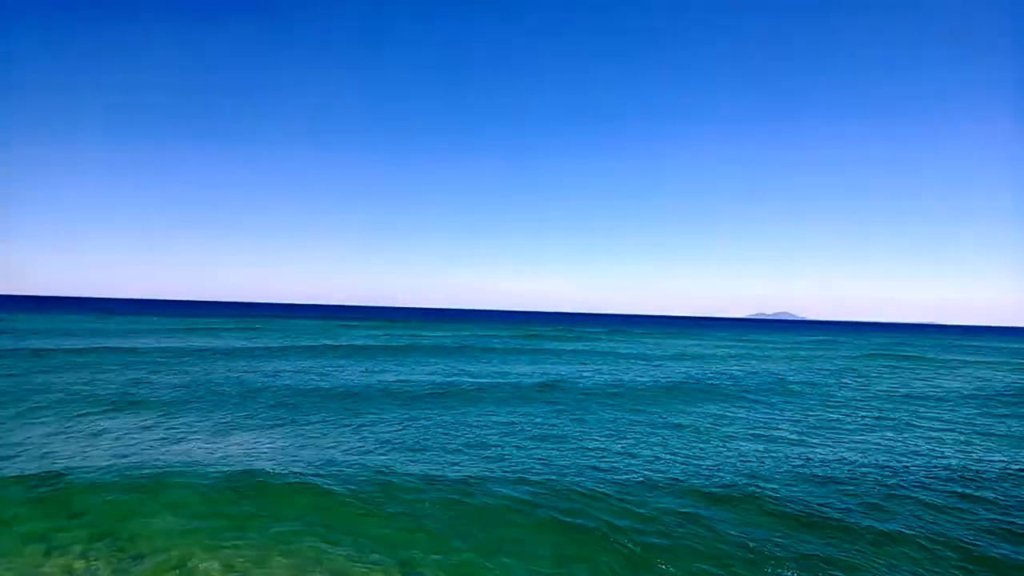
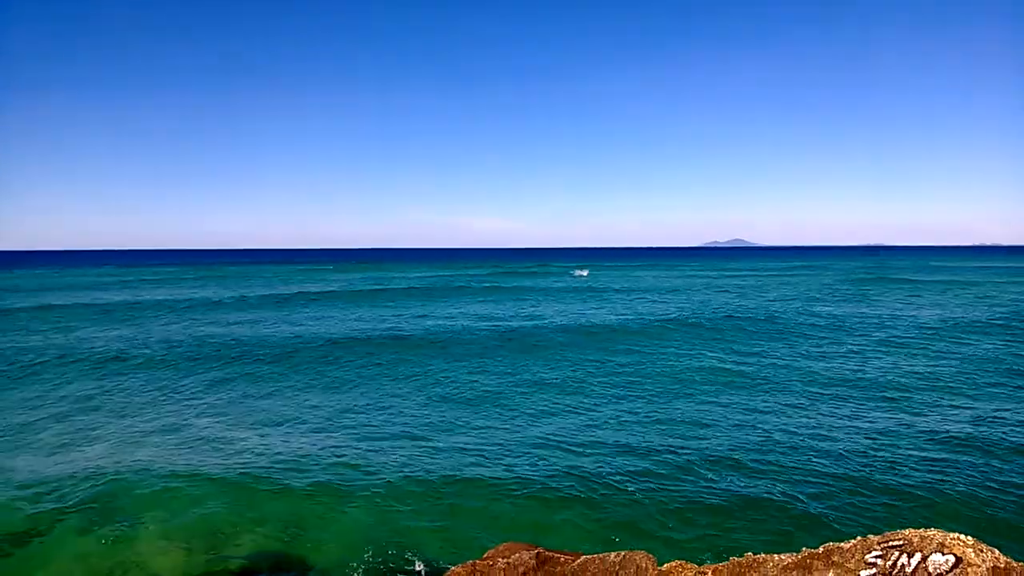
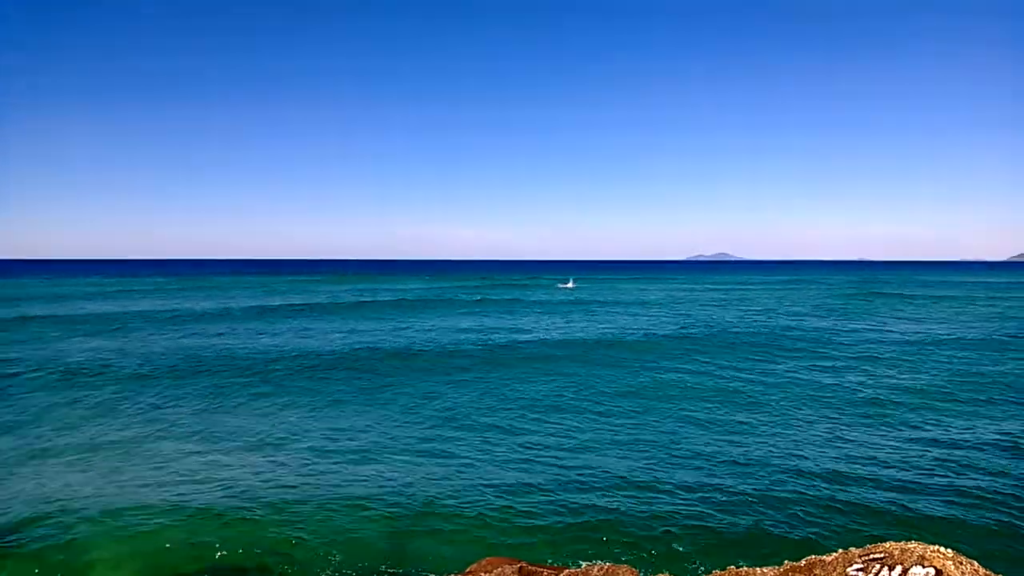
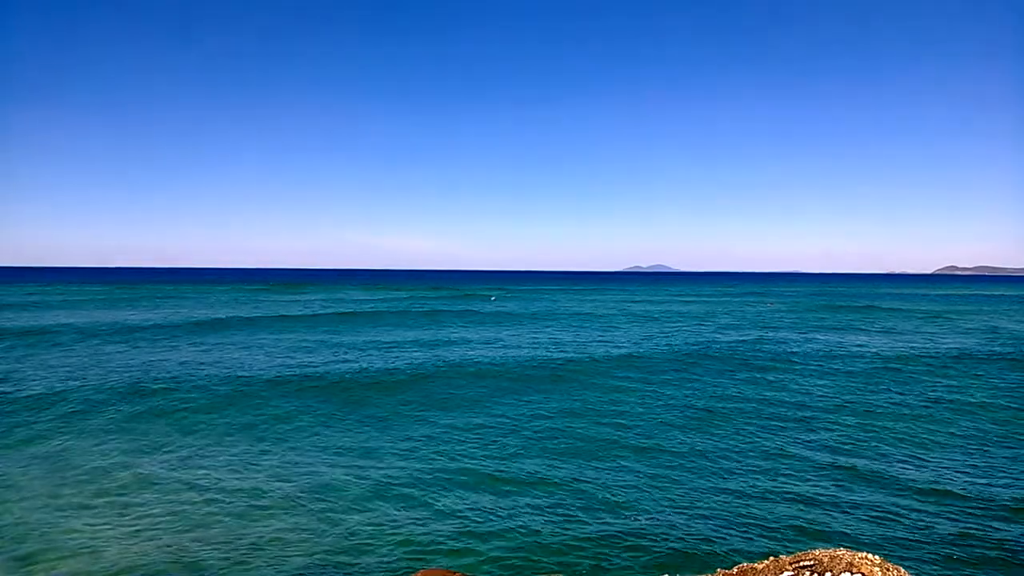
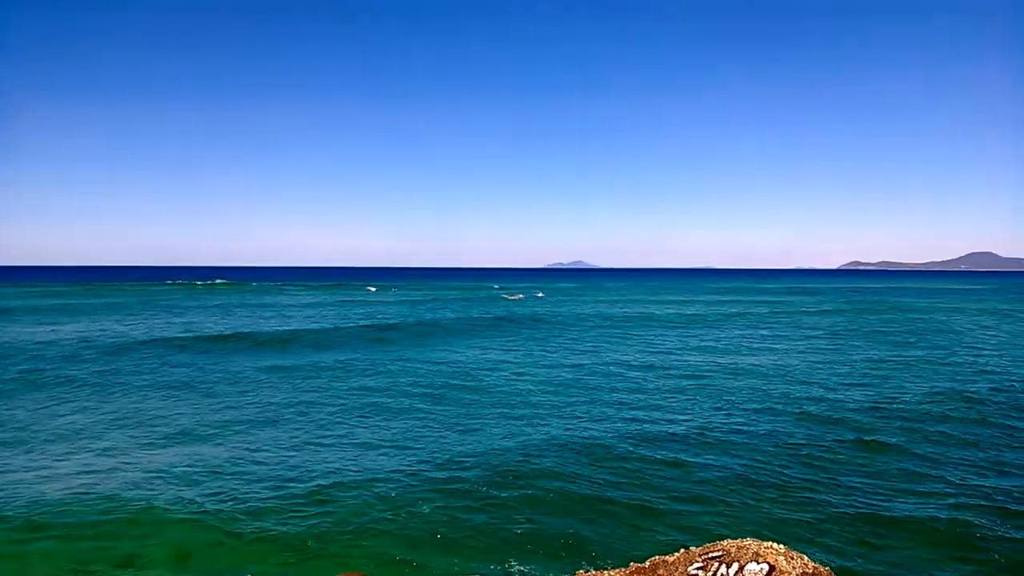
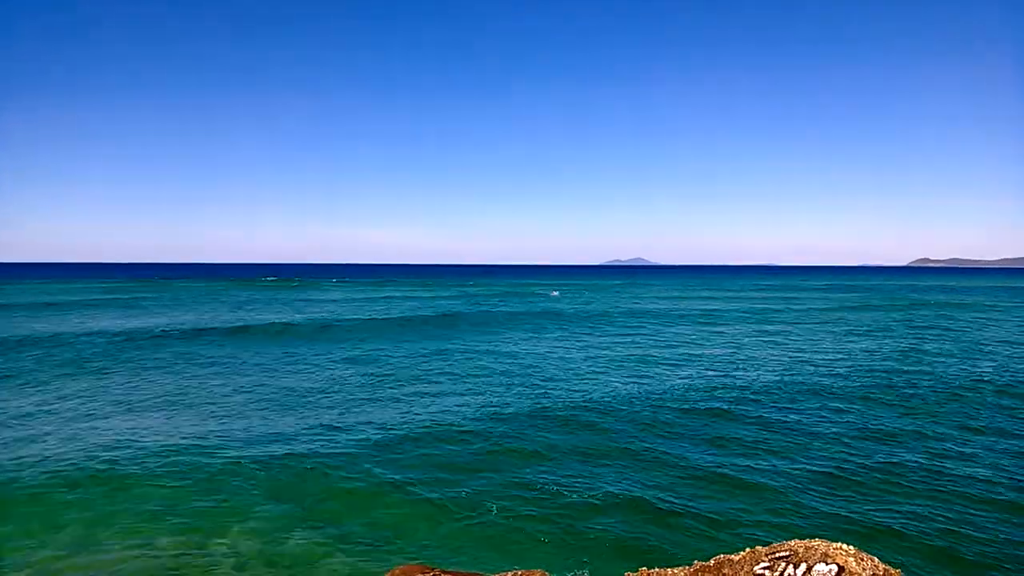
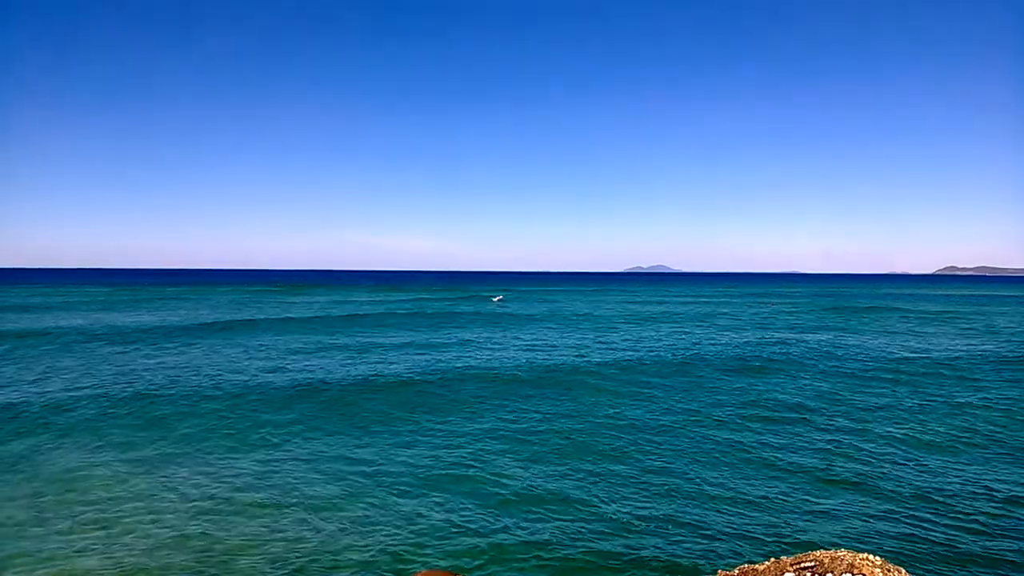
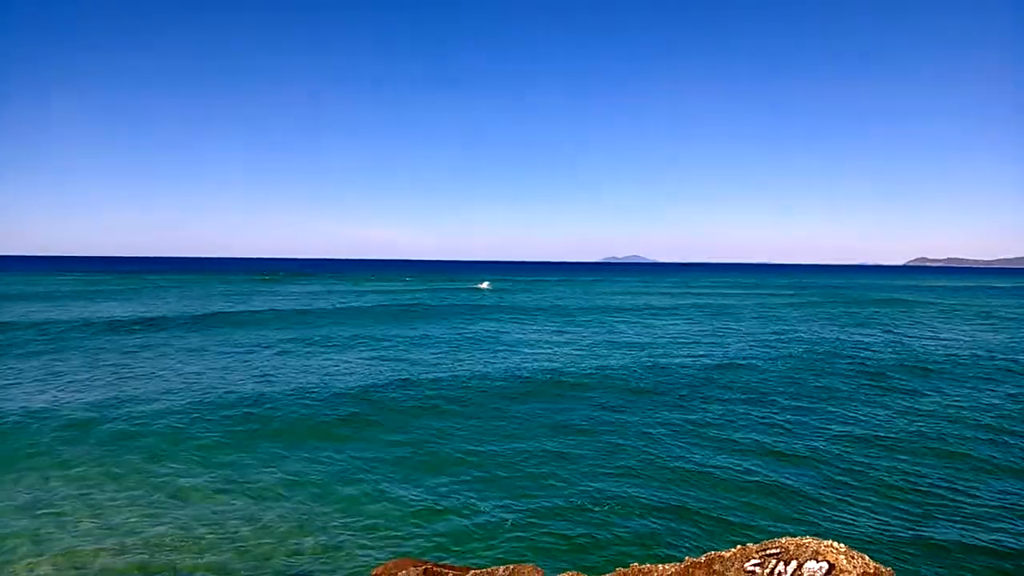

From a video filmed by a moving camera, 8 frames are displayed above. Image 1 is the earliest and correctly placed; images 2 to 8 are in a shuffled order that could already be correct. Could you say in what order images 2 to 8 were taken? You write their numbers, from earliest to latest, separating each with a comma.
2, 3, 4, 7, 8, 6, 5
